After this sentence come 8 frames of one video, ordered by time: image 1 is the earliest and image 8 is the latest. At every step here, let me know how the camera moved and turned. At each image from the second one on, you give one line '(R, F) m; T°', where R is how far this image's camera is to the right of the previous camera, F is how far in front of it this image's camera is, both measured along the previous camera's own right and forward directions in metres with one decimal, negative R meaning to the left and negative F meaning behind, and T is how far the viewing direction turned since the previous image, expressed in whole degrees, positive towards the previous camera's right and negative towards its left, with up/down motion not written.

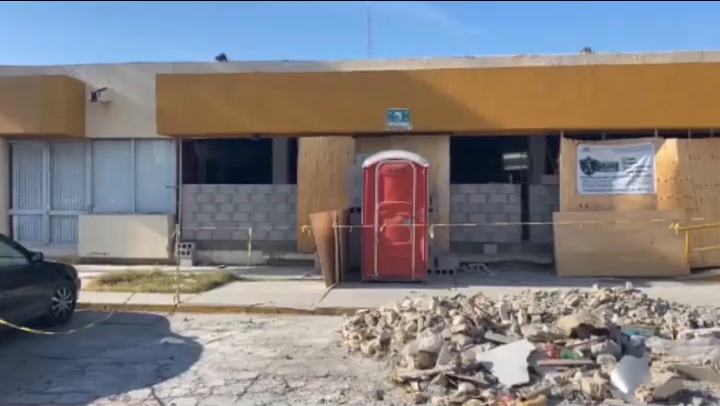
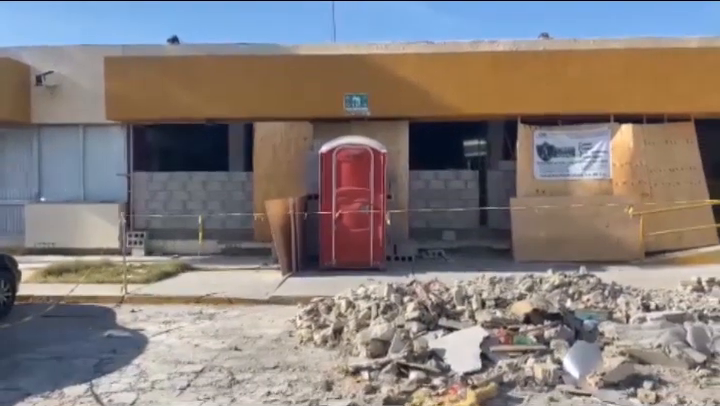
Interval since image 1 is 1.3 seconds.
(+0.2, +0.3) m; +3°
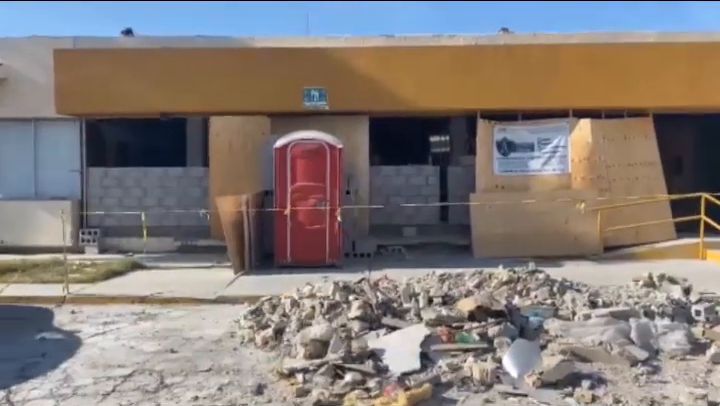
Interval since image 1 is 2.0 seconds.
(+0.5, +0.3) m; +2°
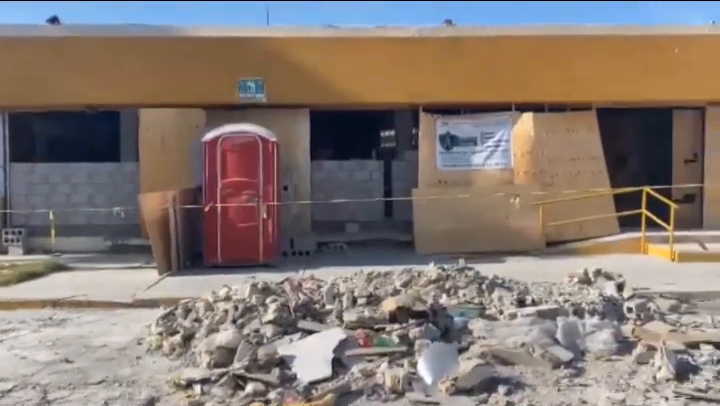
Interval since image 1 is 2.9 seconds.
(+0.7, +0.5) m; +3°
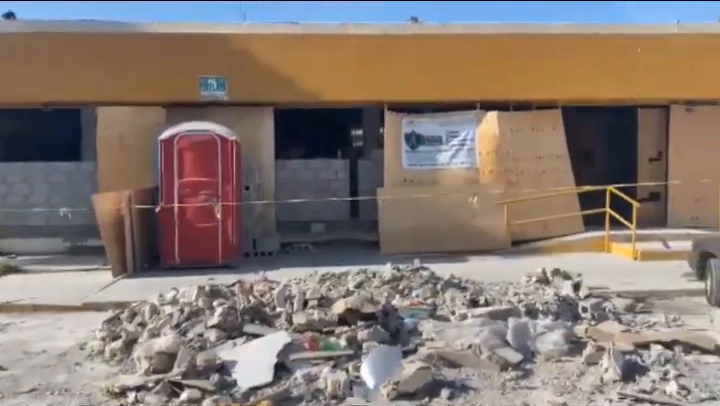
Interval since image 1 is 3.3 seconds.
(+0.4, +0.2) m; +2°
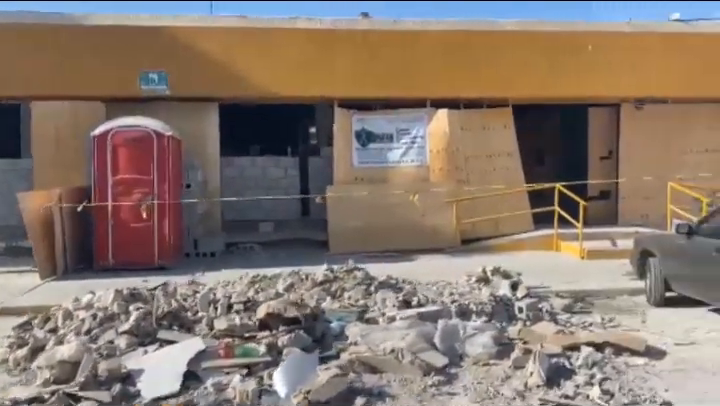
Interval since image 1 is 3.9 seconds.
(+0.6, +0.3) m; +3°
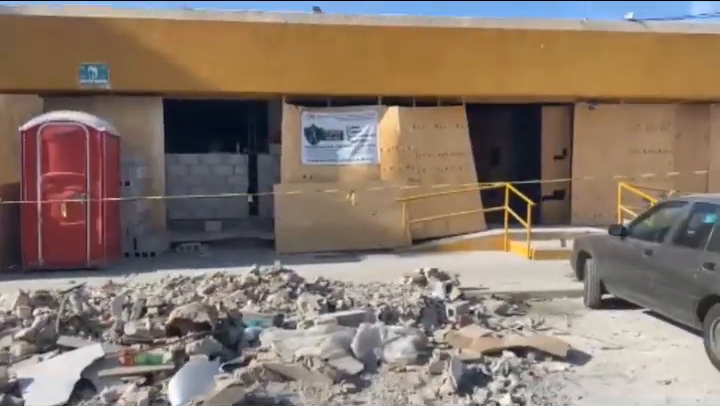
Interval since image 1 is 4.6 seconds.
(+0.7, +0.3) m; +2°
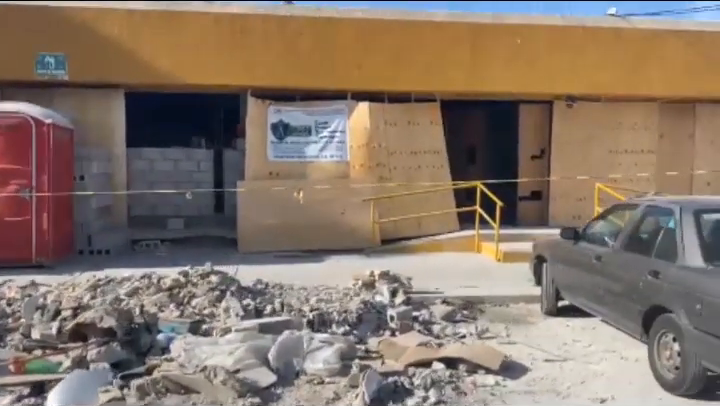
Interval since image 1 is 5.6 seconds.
(+0.9, +0.5) m; 0°
